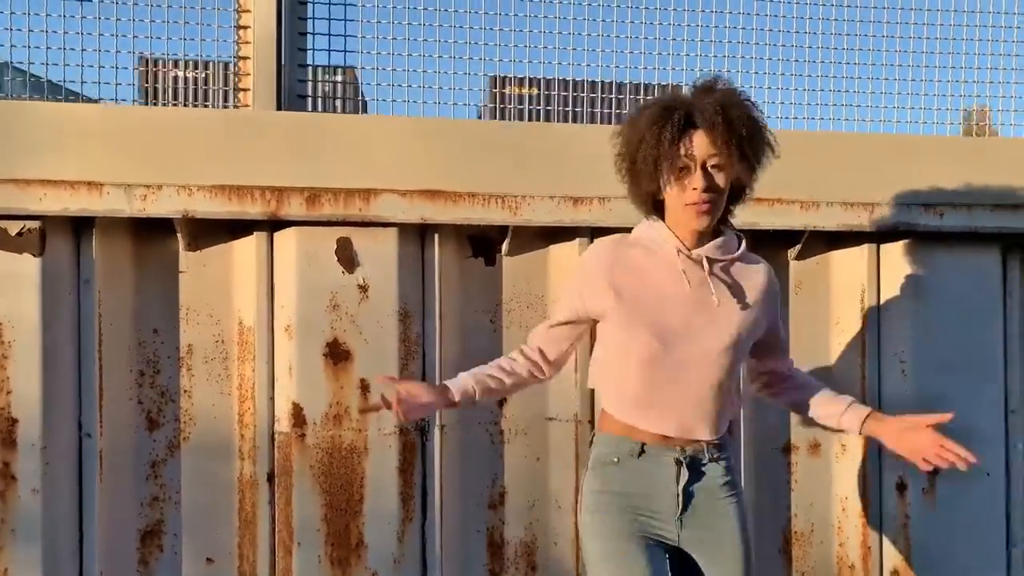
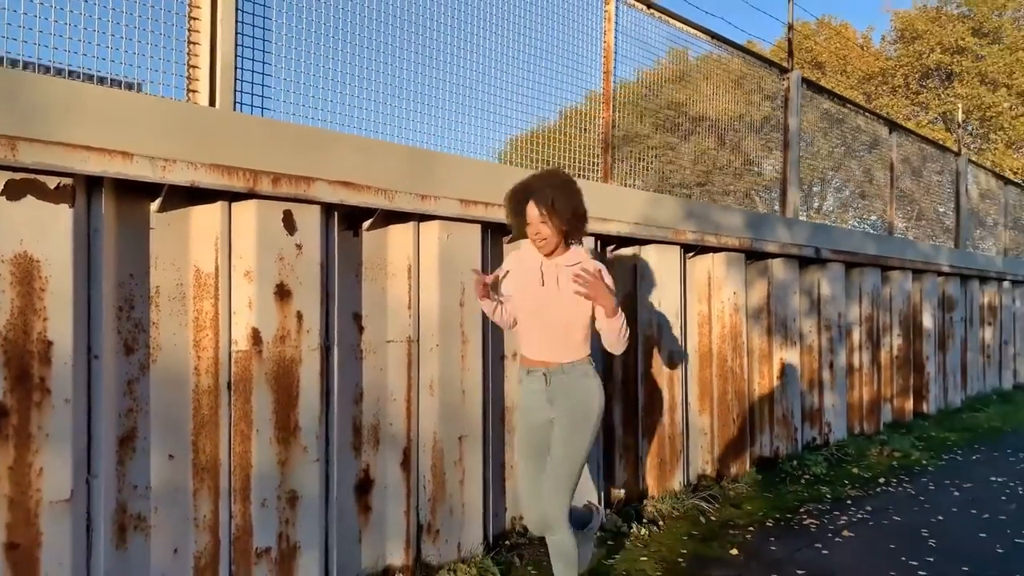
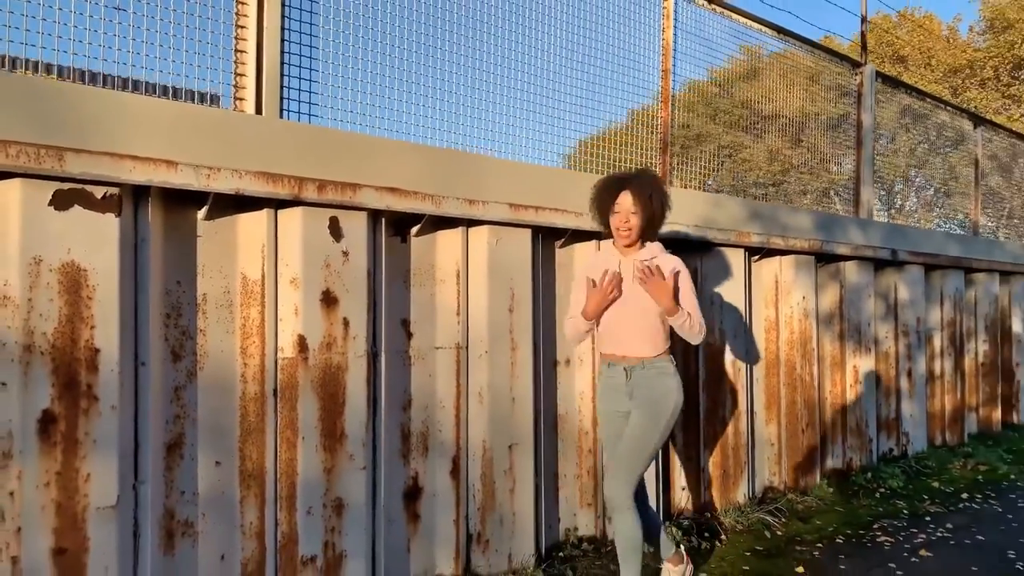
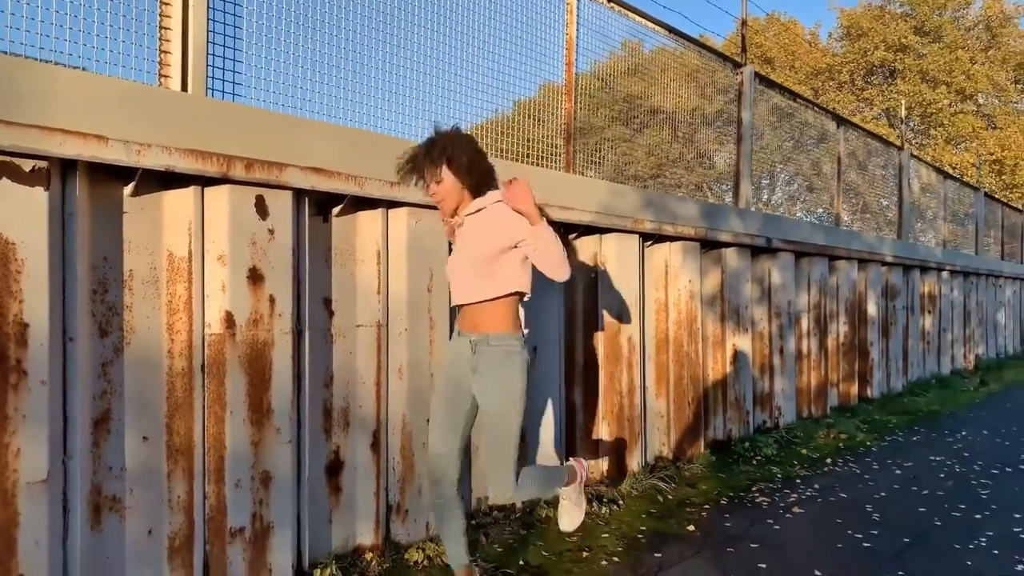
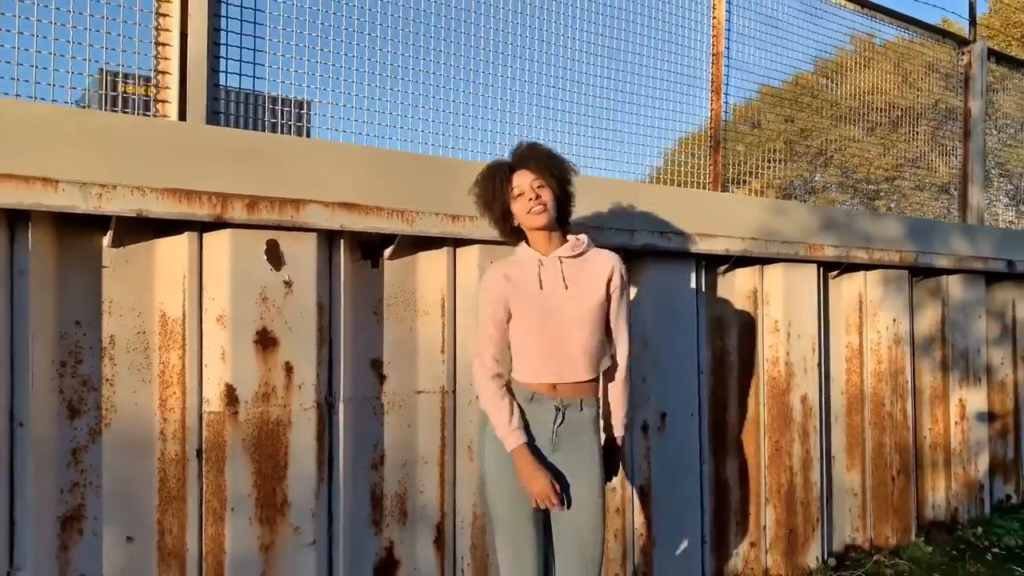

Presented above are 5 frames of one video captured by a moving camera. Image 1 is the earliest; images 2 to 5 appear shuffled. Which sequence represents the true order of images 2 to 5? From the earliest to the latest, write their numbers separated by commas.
5, 3, 2, 4
